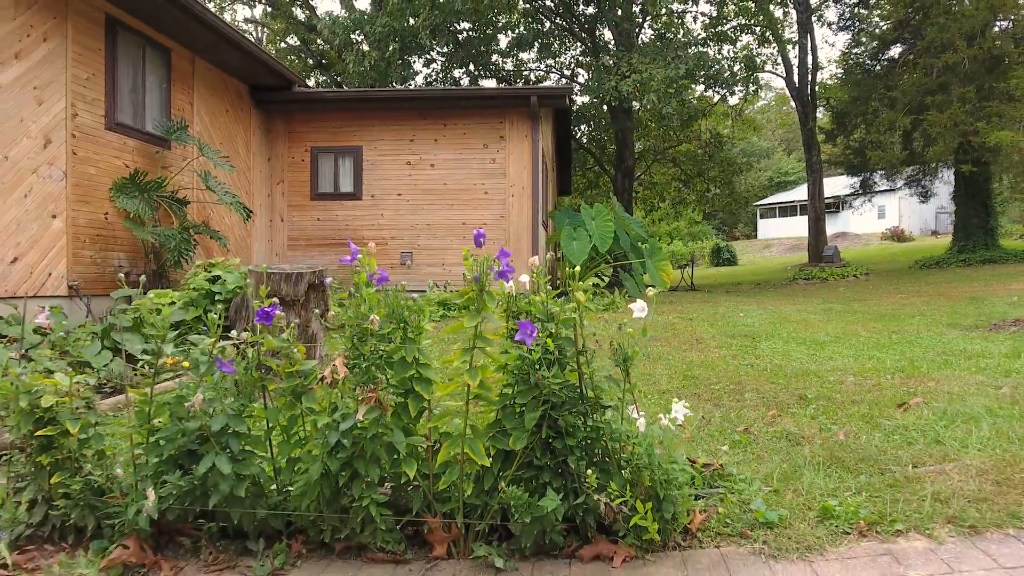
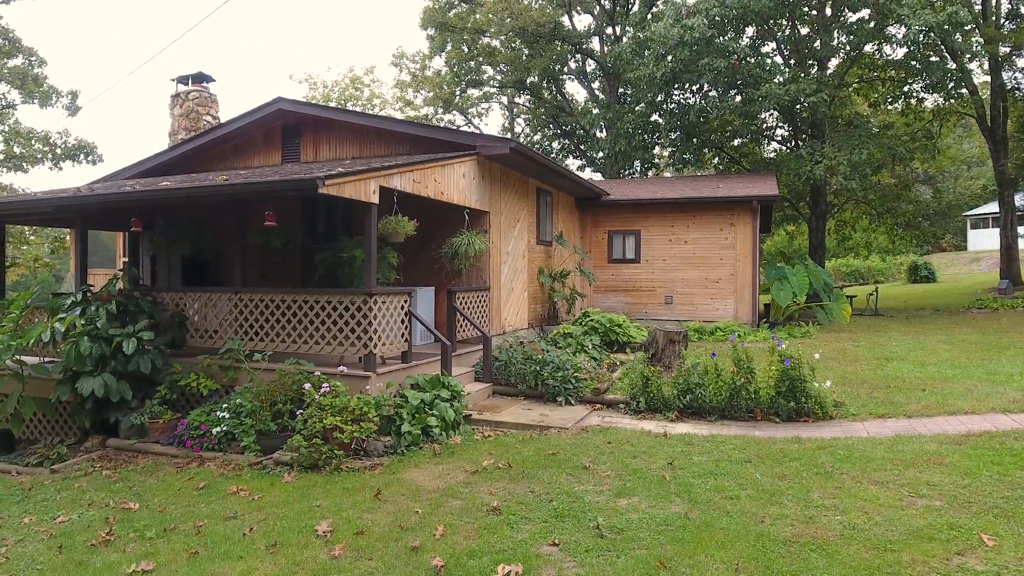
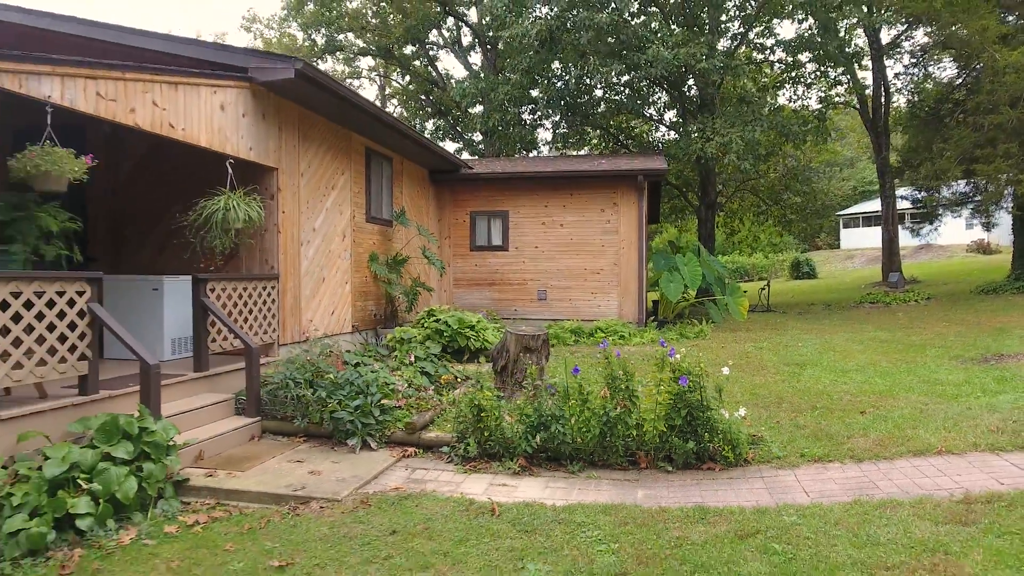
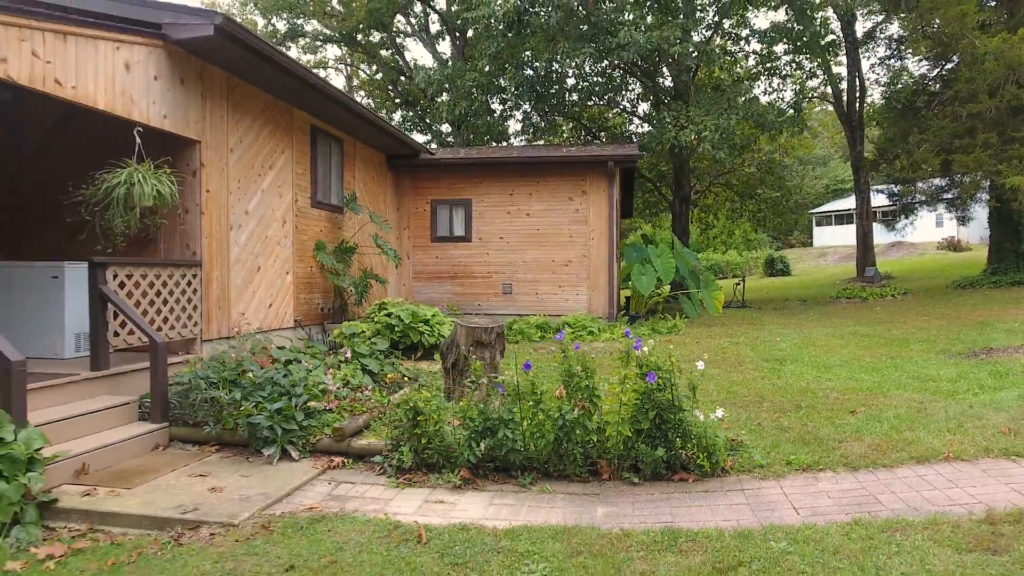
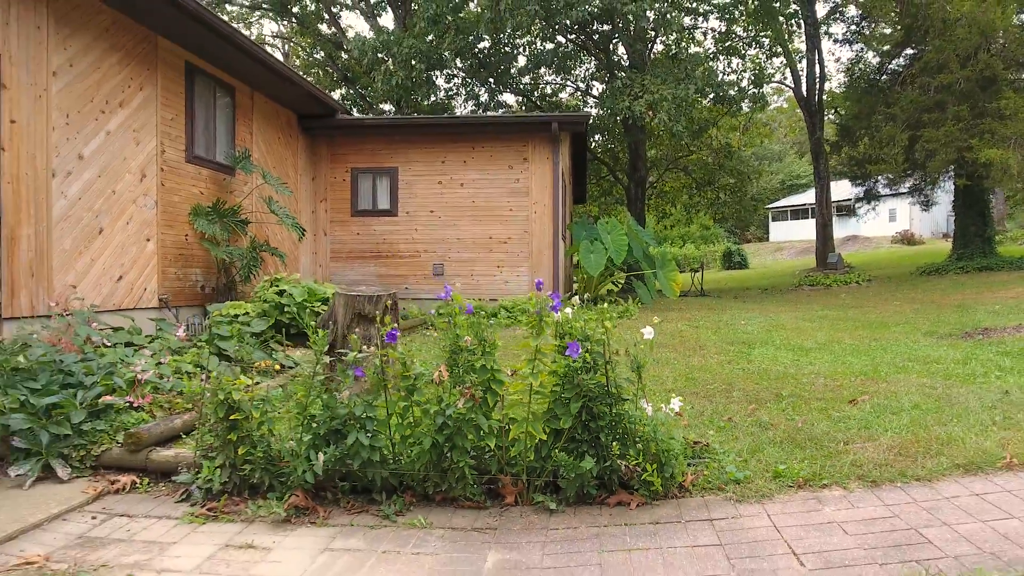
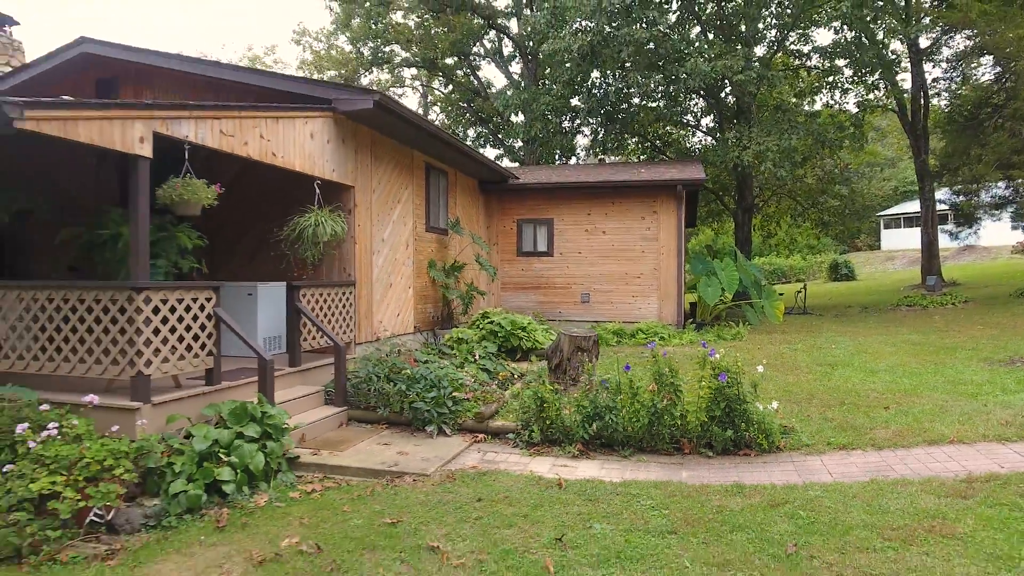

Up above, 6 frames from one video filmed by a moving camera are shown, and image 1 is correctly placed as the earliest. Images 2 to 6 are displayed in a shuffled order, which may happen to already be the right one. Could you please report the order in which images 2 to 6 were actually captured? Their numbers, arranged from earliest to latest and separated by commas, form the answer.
5, 4, 3, 6, 2
